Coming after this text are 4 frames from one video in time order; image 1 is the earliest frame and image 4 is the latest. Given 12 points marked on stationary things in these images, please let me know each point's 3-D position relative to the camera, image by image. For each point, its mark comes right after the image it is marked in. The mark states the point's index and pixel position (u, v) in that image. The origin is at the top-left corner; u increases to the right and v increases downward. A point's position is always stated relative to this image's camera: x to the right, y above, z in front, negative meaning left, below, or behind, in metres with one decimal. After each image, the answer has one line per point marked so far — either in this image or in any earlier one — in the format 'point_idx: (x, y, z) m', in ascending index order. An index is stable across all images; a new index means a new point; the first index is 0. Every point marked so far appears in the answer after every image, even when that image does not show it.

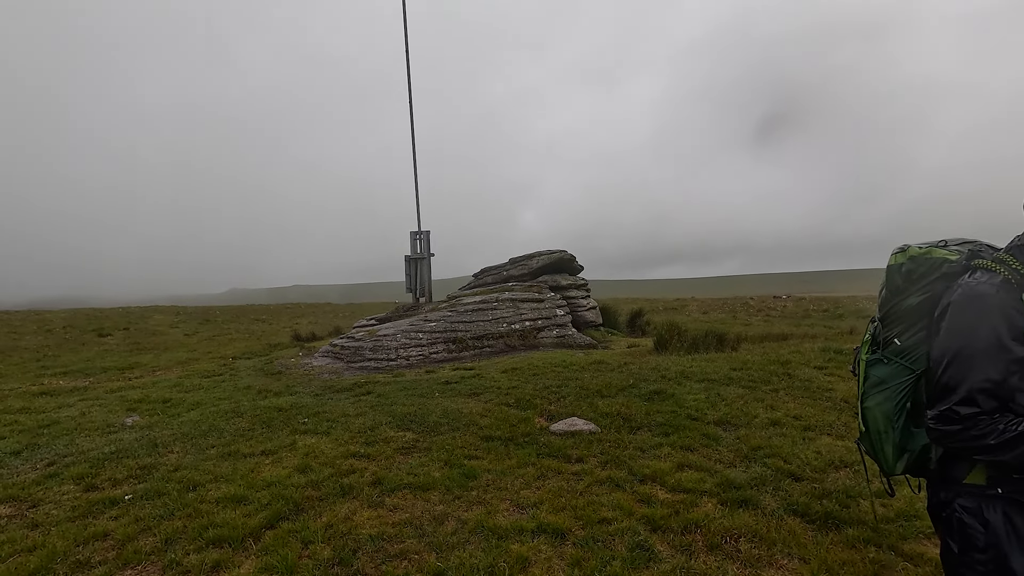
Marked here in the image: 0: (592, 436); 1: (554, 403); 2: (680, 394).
0: (+1.9, -3.5, +10.7) m
1: (+1.2, -3.3, +13.0) m
2: (+4.9, -3.1, +13.1) m
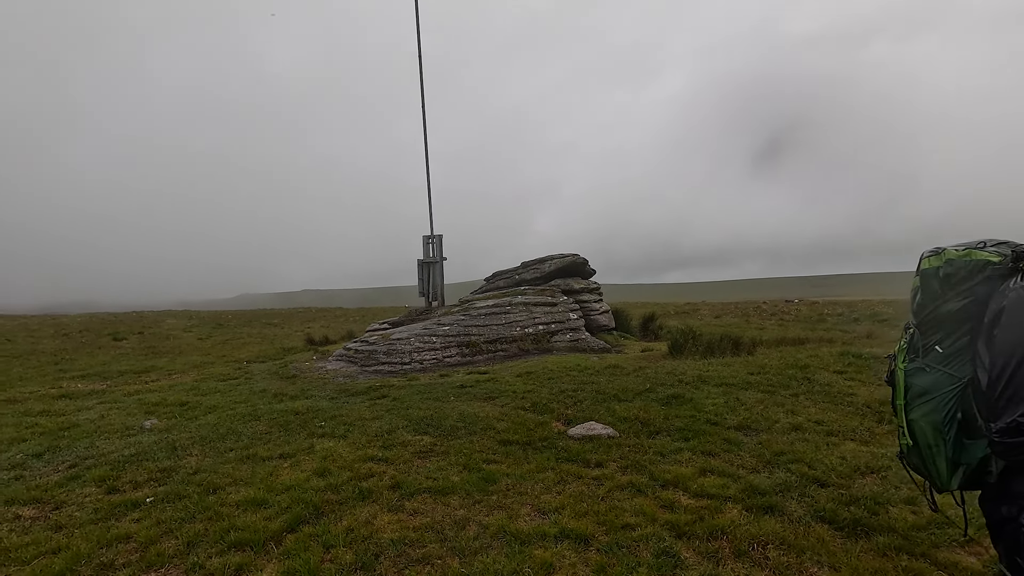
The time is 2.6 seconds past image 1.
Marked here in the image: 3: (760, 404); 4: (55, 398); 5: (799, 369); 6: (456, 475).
0: (+2.3, -3.6, +10.6) m
1: (+1.7, -3.4, +12.9) m
2: (+5.3, -3.2, +13.0) m
3: (+6.9, -3.2, +12.7) m
4: (-16.9, -4.1, +16.8) m
5: (+10.3, -2.9, +16.2) m
6: (-1.1, -3.8, +9.2) m
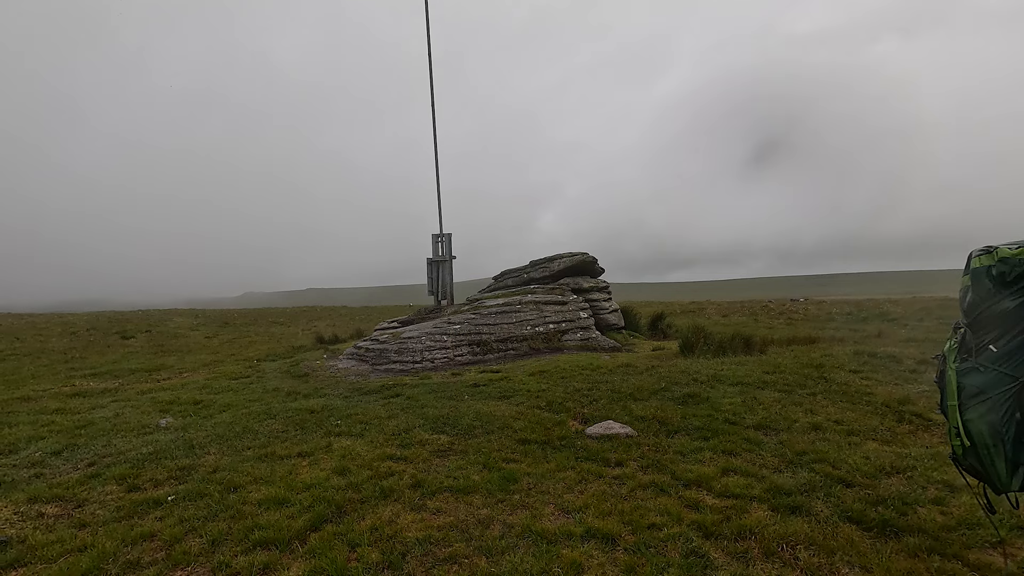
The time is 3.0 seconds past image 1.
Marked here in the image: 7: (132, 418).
0: (+2.7, -3.5, +10.6) m
1: (+2.1, -3.3, +12.8) m
2: (+5.8, -3.1, +12.9) m
3: (+7.4, -3.2, +12.6) m
4: (-16.5, -4.0, +16.8) m
5: (+10.7, -2.8, +16.1) m
6: (-0.7, -3.8, +9.1) m
7: (-11.4, -3.9, +13.6) m
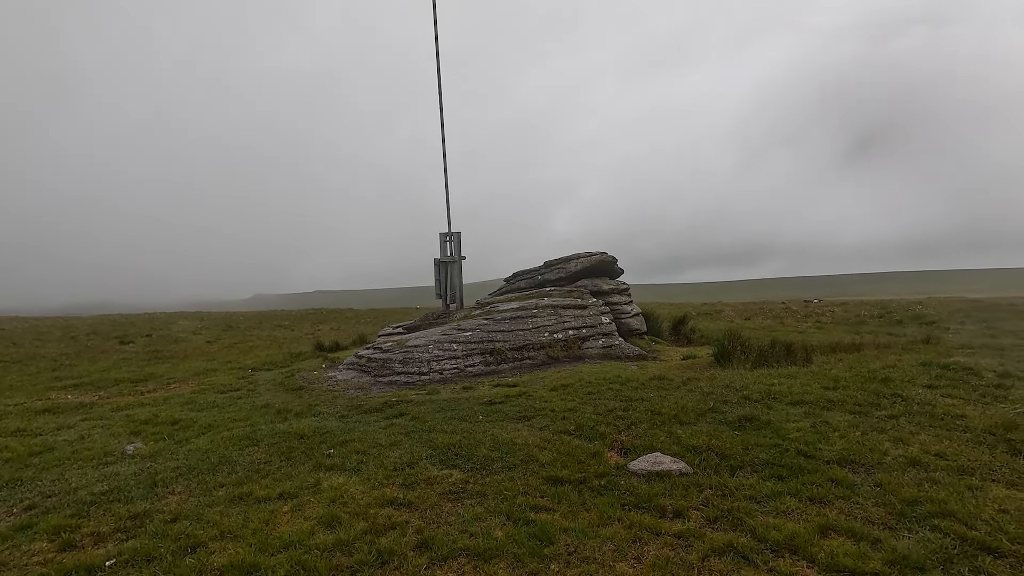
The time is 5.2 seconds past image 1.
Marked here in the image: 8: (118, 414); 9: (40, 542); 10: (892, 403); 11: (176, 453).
0: (+3.3, -3.6, +8.6) m
1: (+2.7, -3.4, +10.8) m
2: (+6.4, -3.2, +10.8) m
3: (+7.9, -3.3, +10.5) m
4: (-15.8, -4.2, +15.1) m
5: (+11.4, -2.9, +14.0) m
6: (-0.2, -3.8, +7.2) m
7: (-10.8, -4.0, +11.8) m
8: (-12.7, -4.1, +14.6) m
9: (-7.6, -4.0, +7.3) m
10: (+10.2, -3.1, +12.2) m
11: (-8.0, -3.9, +10.8) m
